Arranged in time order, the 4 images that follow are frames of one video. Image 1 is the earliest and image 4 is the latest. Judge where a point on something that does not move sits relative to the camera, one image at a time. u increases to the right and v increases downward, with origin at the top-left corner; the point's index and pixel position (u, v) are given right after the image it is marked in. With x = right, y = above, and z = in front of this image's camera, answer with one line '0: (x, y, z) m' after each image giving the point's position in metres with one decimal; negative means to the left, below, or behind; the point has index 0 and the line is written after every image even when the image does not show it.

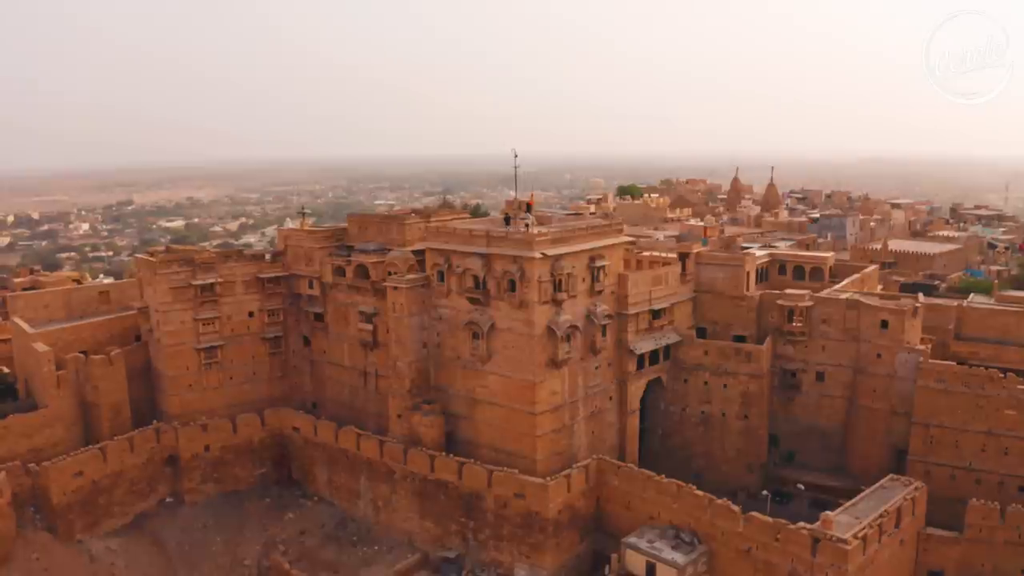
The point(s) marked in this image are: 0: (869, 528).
0: (+8.5, -5.8, +19.6) m
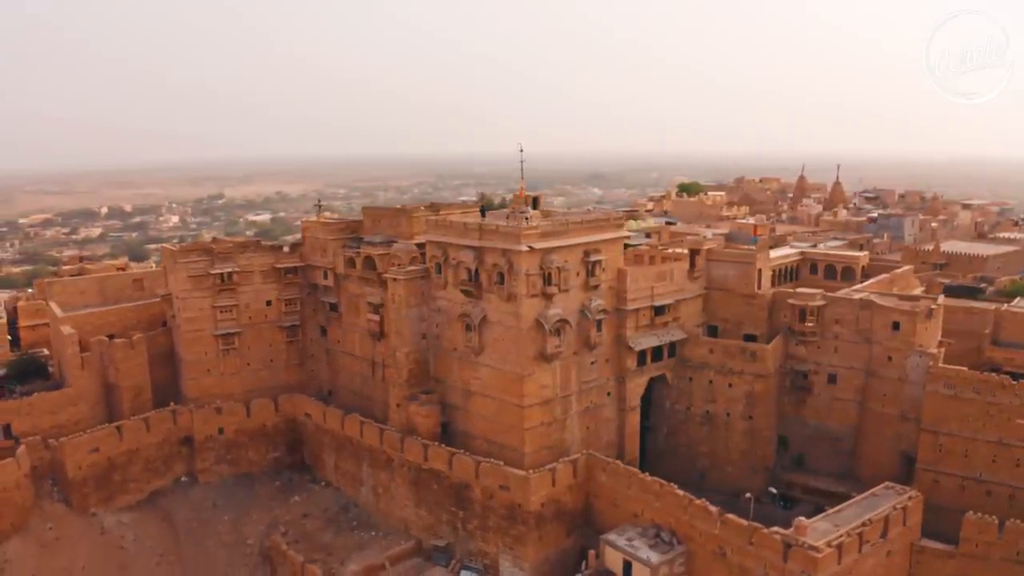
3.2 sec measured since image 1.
0: (+7.7, -5.8, +18.9) m
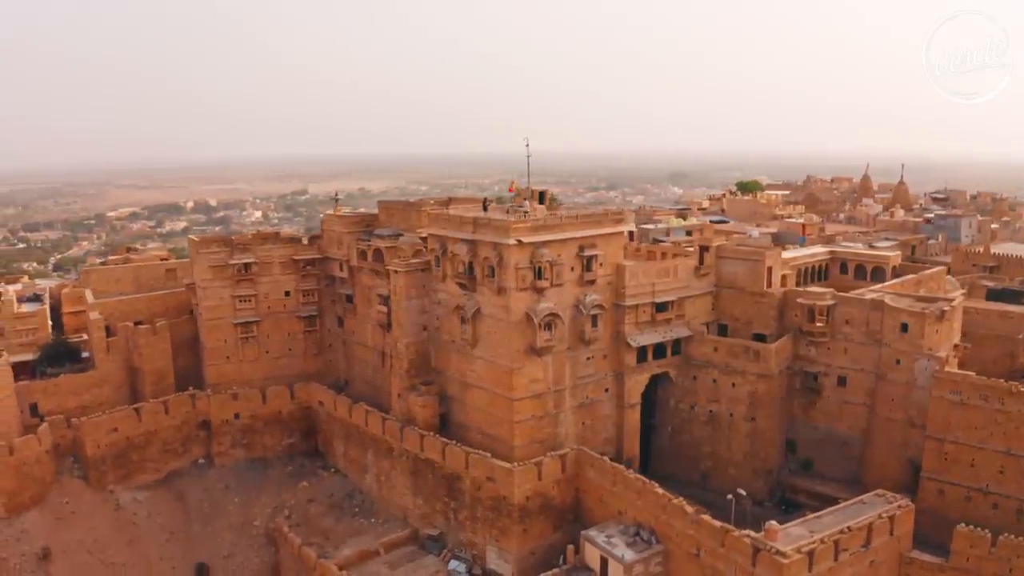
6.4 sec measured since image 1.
0: (+6.9, -5.7, +18.4) m
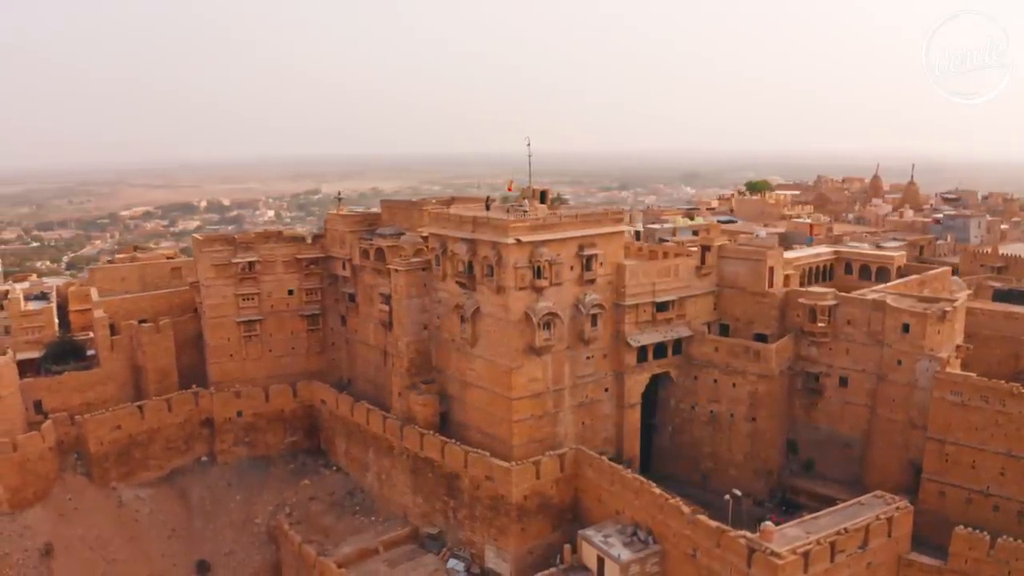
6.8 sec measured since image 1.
0: (+6.8, -5.7, +18.3) m
